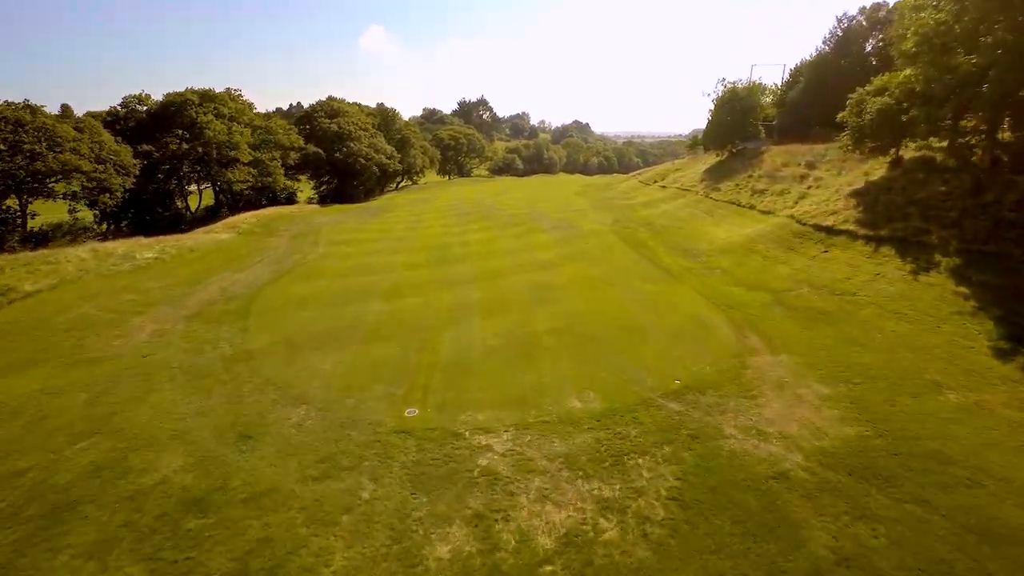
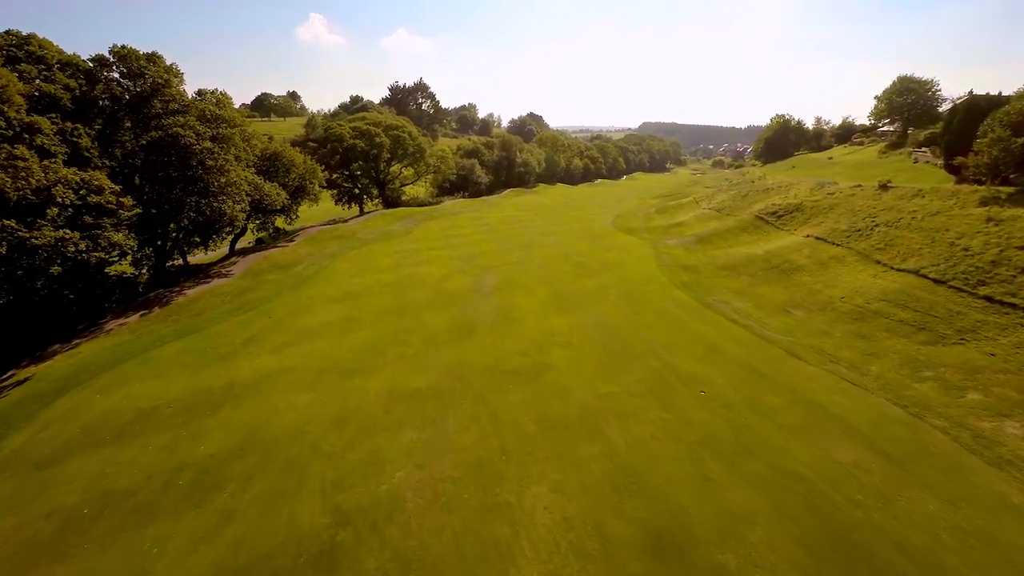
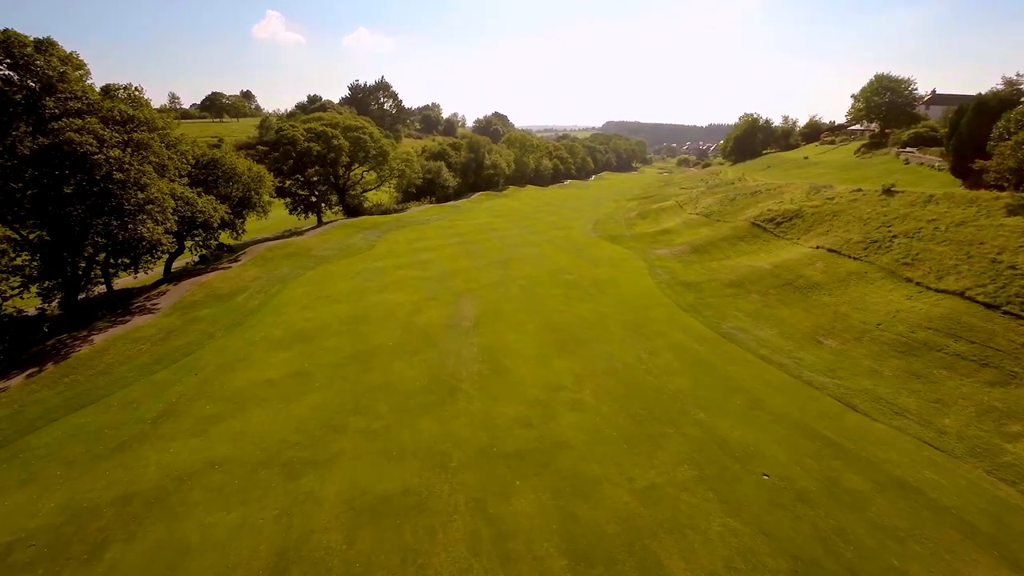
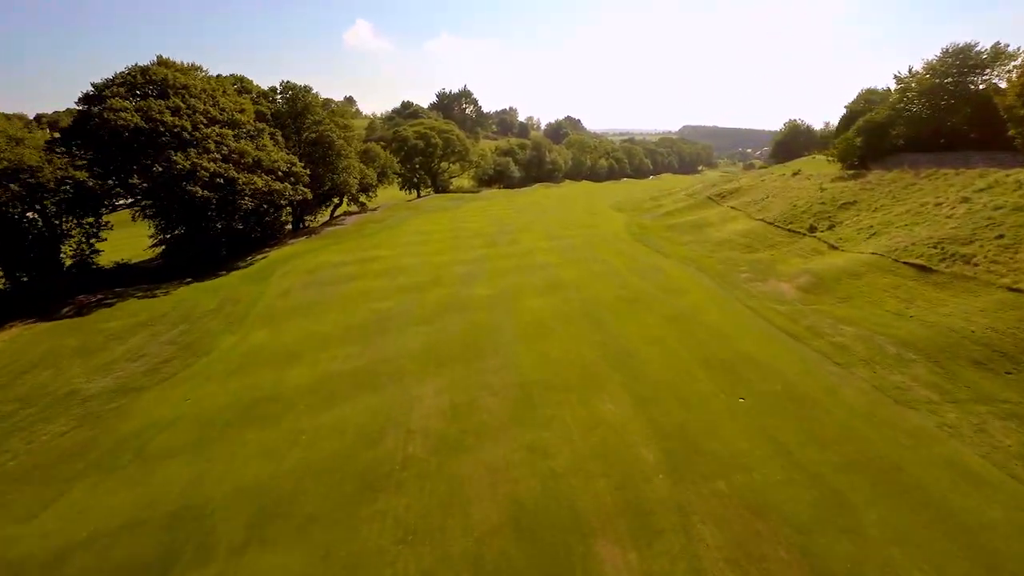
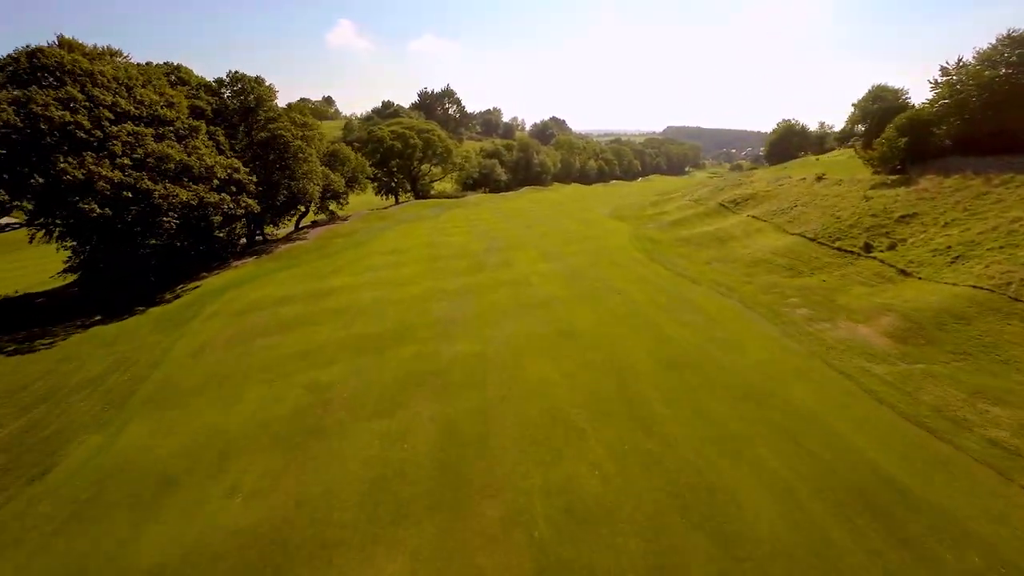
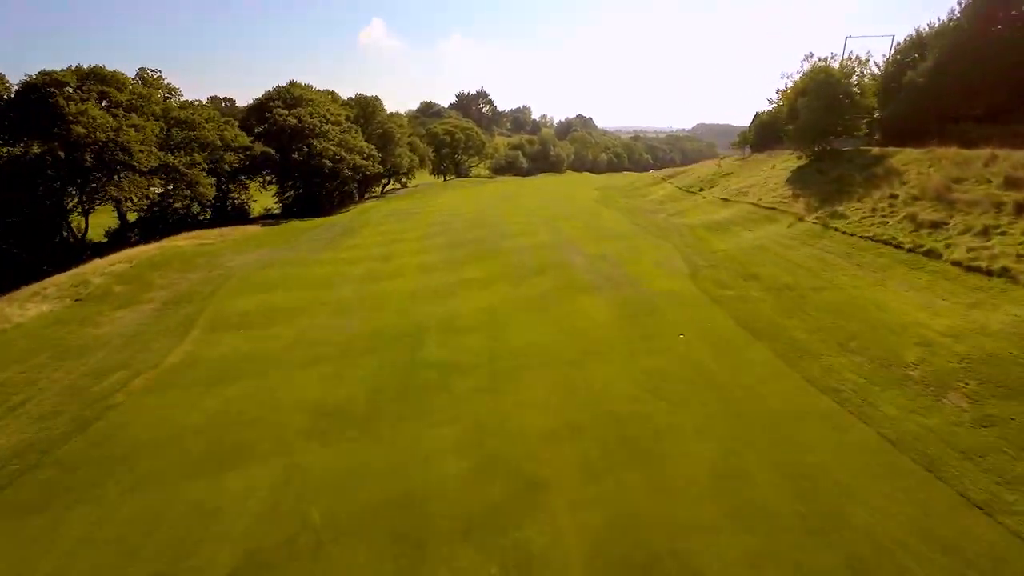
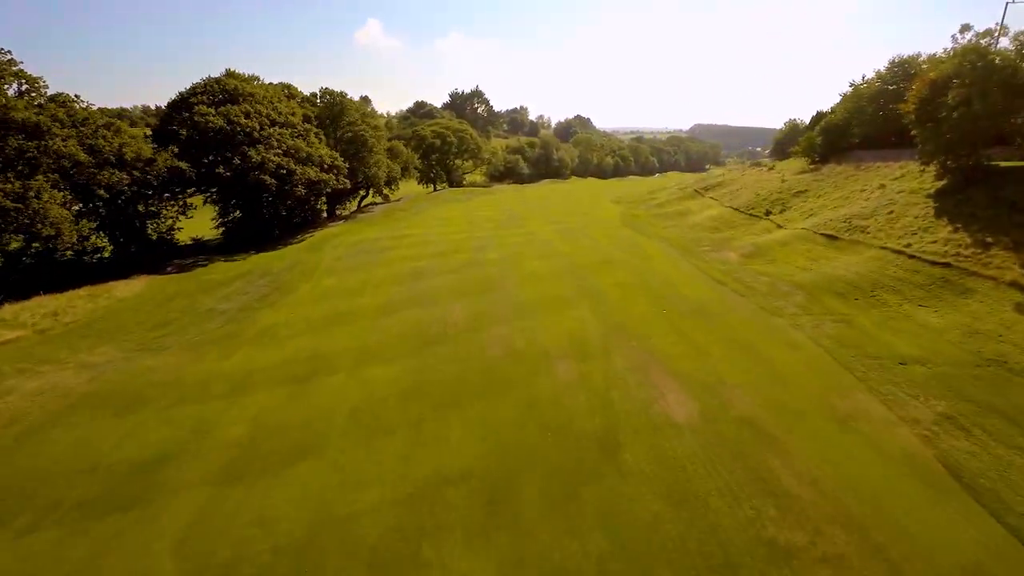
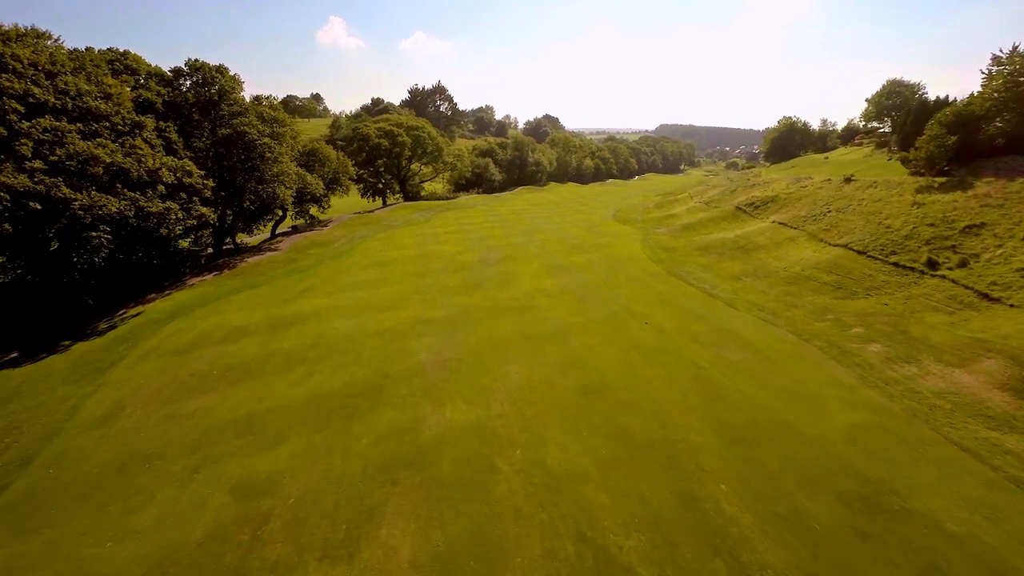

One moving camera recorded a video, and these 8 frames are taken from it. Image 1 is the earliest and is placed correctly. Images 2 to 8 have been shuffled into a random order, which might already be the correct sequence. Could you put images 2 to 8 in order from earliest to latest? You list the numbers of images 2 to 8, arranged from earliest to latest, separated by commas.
6, 7, 4, 5, 8, 2, 3
